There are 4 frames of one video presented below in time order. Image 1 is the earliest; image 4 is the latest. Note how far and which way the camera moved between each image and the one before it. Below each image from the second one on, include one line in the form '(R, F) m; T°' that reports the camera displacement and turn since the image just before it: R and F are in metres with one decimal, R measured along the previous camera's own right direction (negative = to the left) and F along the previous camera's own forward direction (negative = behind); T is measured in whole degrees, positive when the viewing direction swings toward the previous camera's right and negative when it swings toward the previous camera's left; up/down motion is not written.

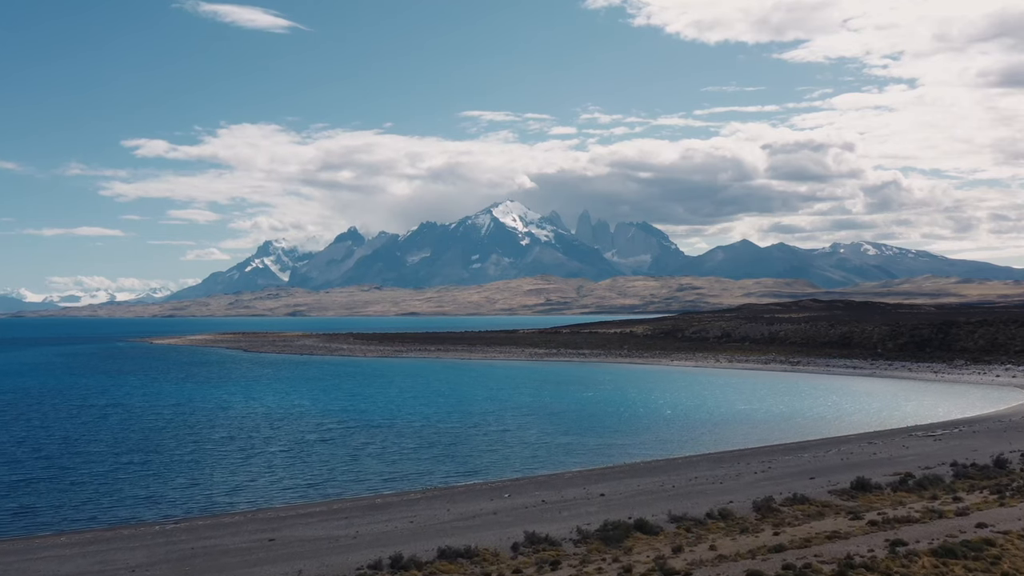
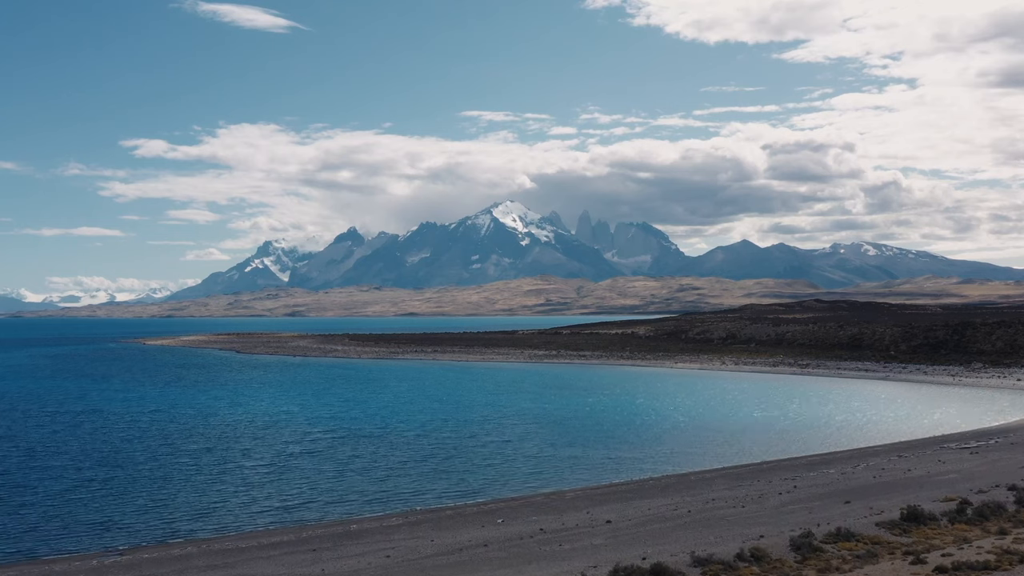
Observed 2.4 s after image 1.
(+0.2, +3.4) m; 0°
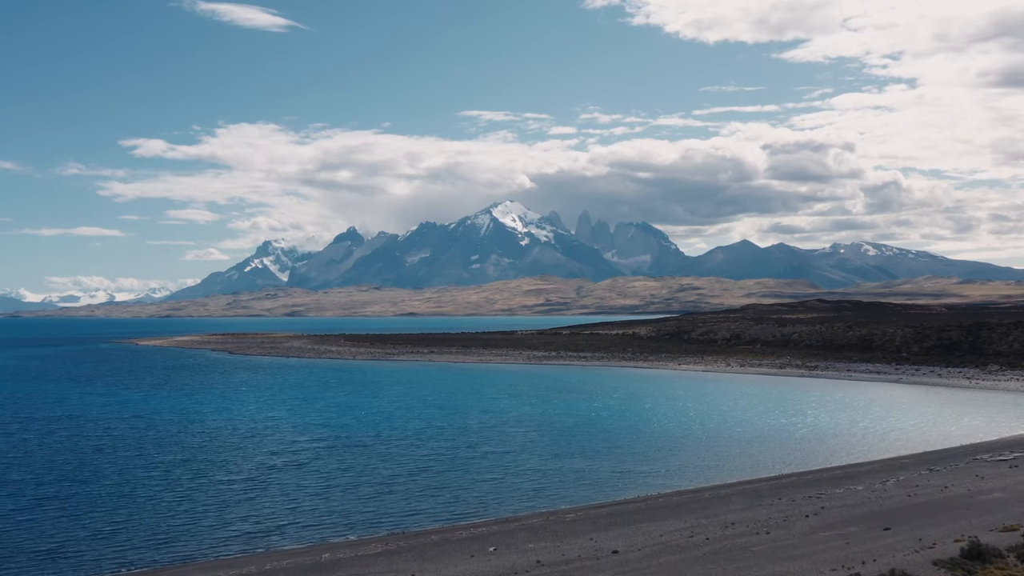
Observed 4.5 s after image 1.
(+0.2, +3.1) m; 0°
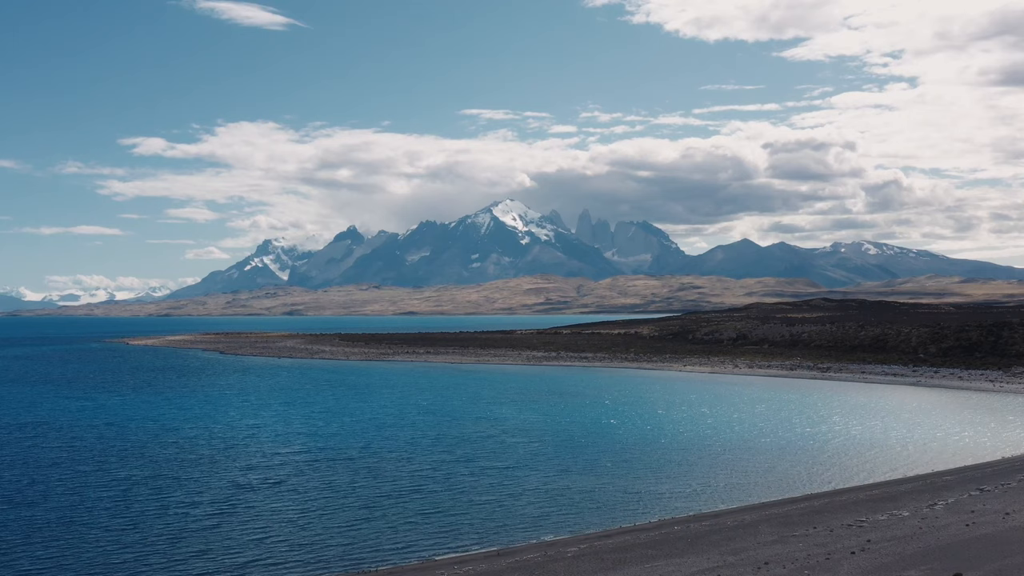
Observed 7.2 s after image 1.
(+0.2, +3.9) m; 0°
